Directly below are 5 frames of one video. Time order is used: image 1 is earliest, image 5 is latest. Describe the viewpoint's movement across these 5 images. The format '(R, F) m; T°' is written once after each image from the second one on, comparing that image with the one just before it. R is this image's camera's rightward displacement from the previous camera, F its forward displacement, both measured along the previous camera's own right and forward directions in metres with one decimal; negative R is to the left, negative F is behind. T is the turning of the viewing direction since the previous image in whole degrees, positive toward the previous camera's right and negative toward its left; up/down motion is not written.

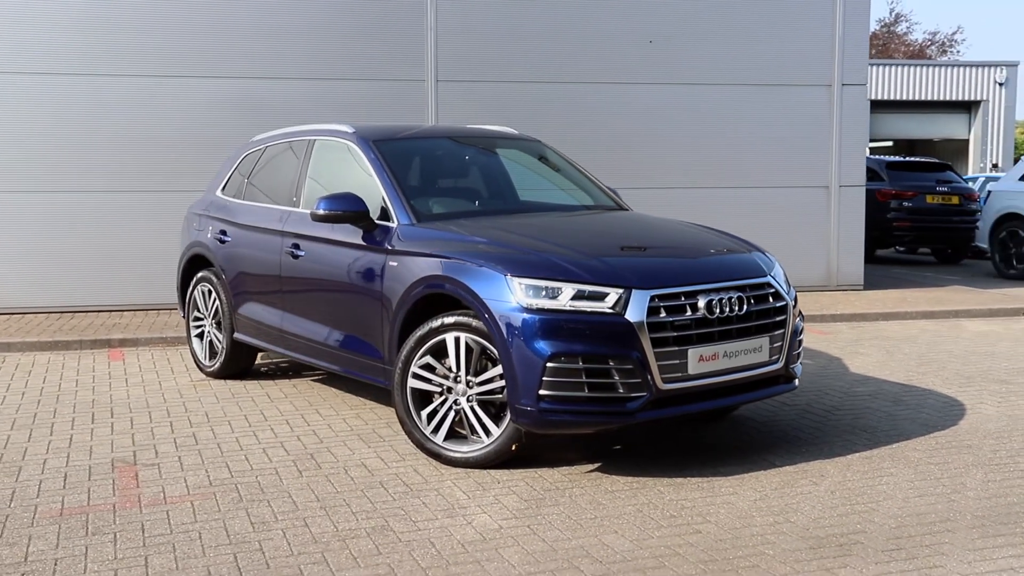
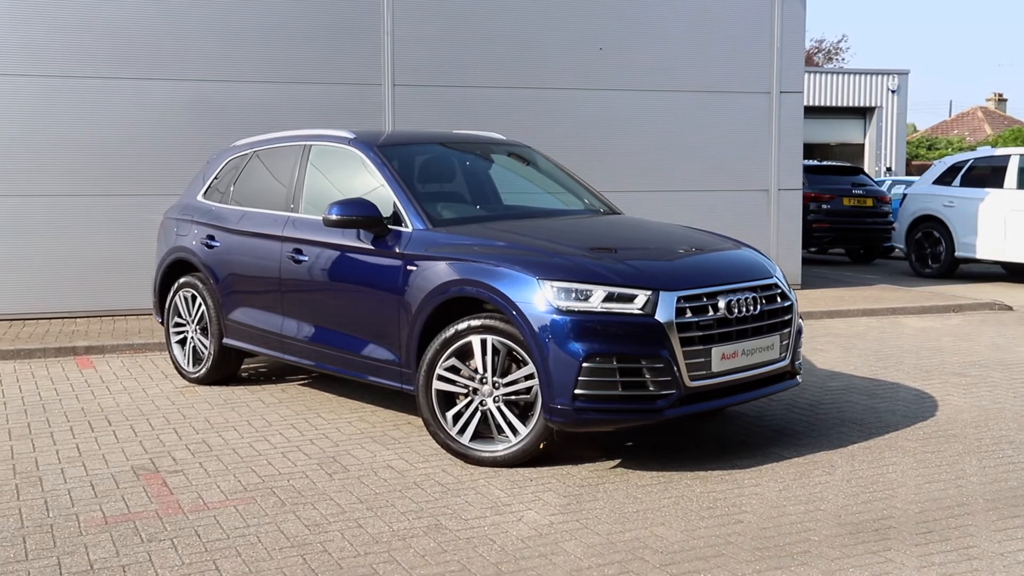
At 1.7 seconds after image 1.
(-0.6, -0.1) m; +6°
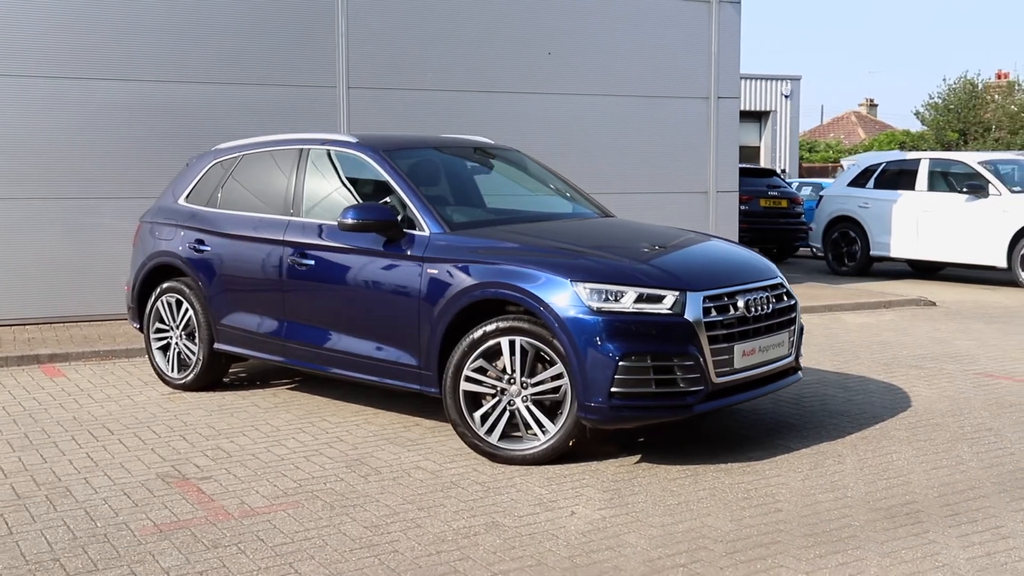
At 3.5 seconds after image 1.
(-0.7, -0.1) m; +6°
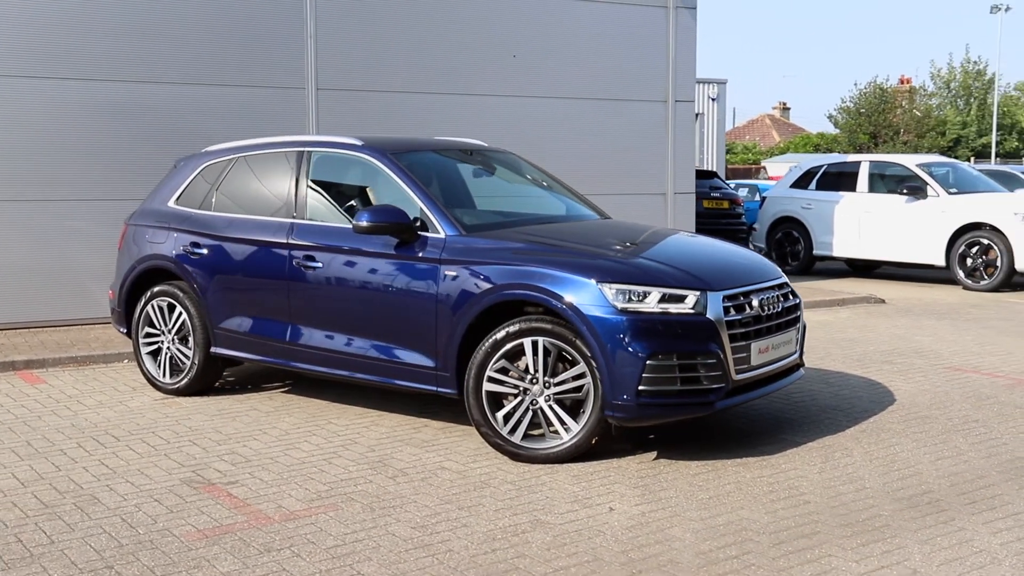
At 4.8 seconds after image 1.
(-0.5, 0.0) m; +4°
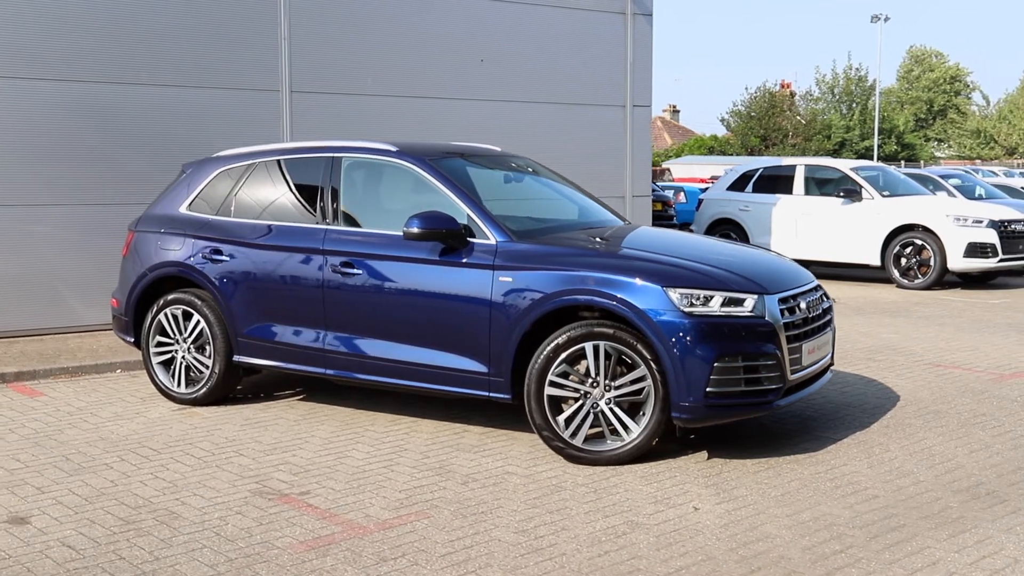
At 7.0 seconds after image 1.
(-0.9, 0.0) m; +6°
